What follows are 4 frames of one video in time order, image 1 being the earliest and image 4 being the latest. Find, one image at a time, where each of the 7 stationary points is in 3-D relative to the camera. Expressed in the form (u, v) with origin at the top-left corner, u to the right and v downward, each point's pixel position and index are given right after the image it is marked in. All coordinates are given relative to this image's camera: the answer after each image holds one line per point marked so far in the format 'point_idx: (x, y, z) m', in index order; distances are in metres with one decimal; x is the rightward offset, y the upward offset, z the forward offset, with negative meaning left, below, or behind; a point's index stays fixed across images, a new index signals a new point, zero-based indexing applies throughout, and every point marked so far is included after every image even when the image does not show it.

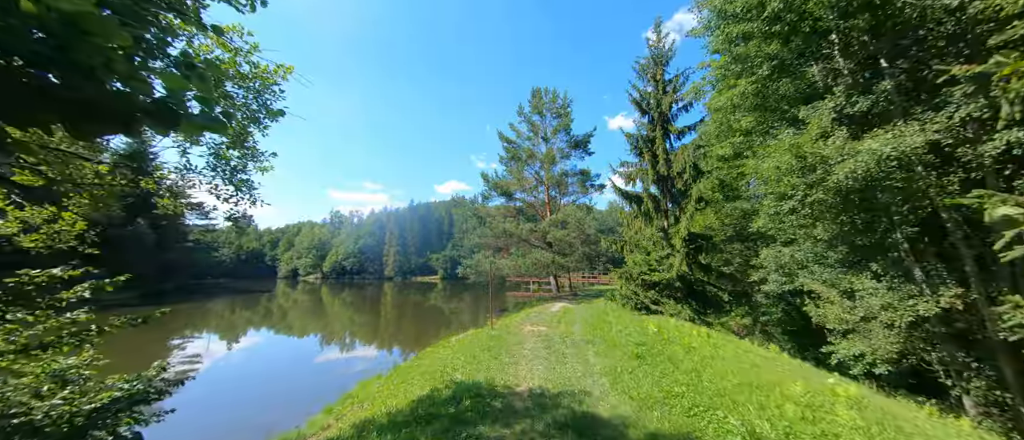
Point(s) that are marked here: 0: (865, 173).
0: (+6.5, +0.9, +6.3) m
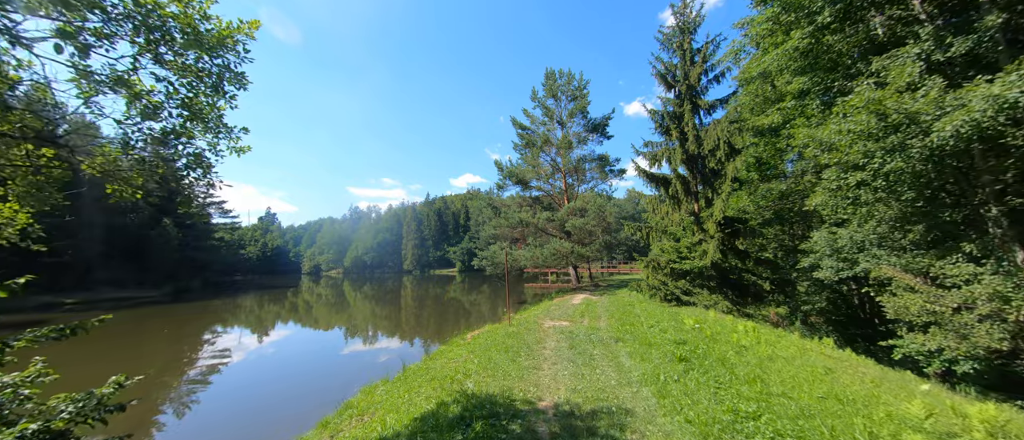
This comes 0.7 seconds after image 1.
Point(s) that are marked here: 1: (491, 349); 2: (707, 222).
0: (+6.7, +1.3, +5.0) m
1: (-0.5, -2.9, +7.8) m
2: (+7.6, -0.1, +13.3) m
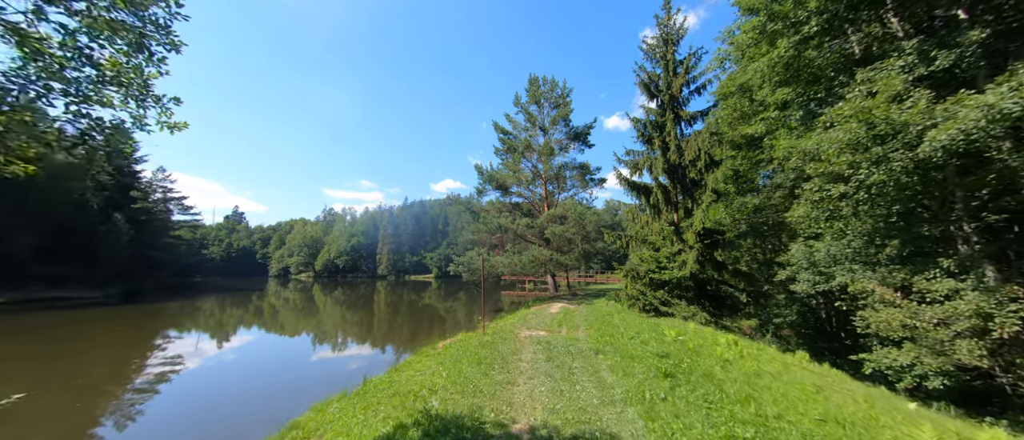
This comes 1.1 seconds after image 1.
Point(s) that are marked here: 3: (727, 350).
0: (+6.4, +1.1, +4.9) m
1: (-1.0, -3.0, +7.2) m
2: (+6.8, -0.5, +13.2) m
3: (+4.4, -2.7, +7.0) m
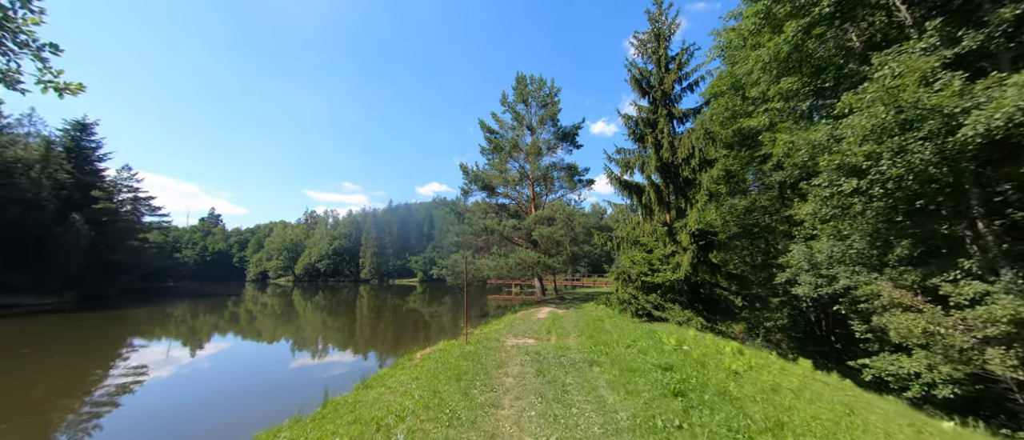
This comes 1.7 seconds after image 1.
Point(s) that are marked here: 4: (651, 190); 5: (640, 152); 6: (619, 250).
0: (+6.3, +1.2, +4.4) m
1: (-1.3, -2.9, +6.3) m
2: (+6.2, -0.5, +12.7) m
3: (+4.1, -2.6, +6.3) m
4: (+5.6, +1.2, +13.7) m
5: (+5.5, +2.9, +14.7) m
6: (+4.9, -1.4, +15.5) m
